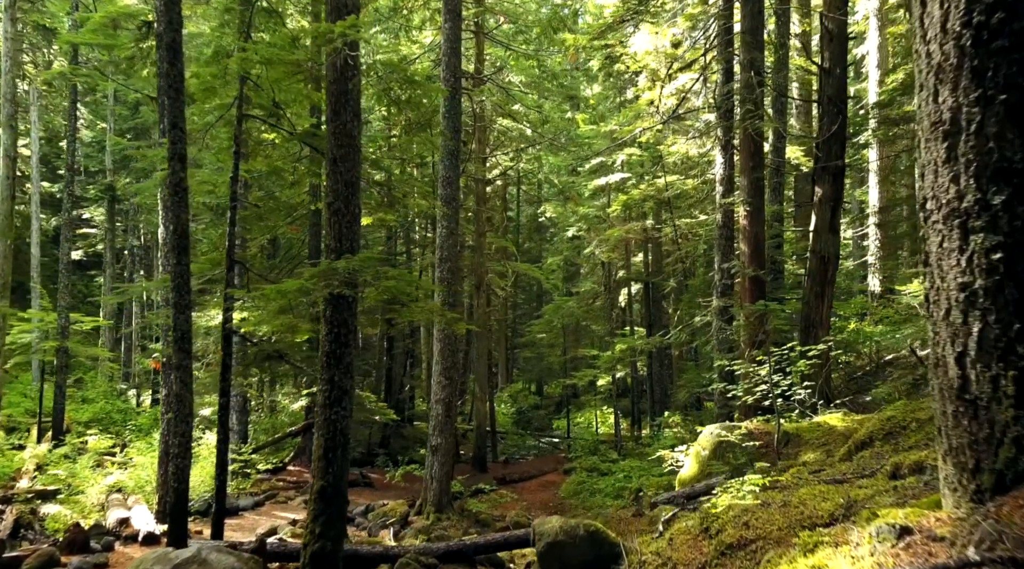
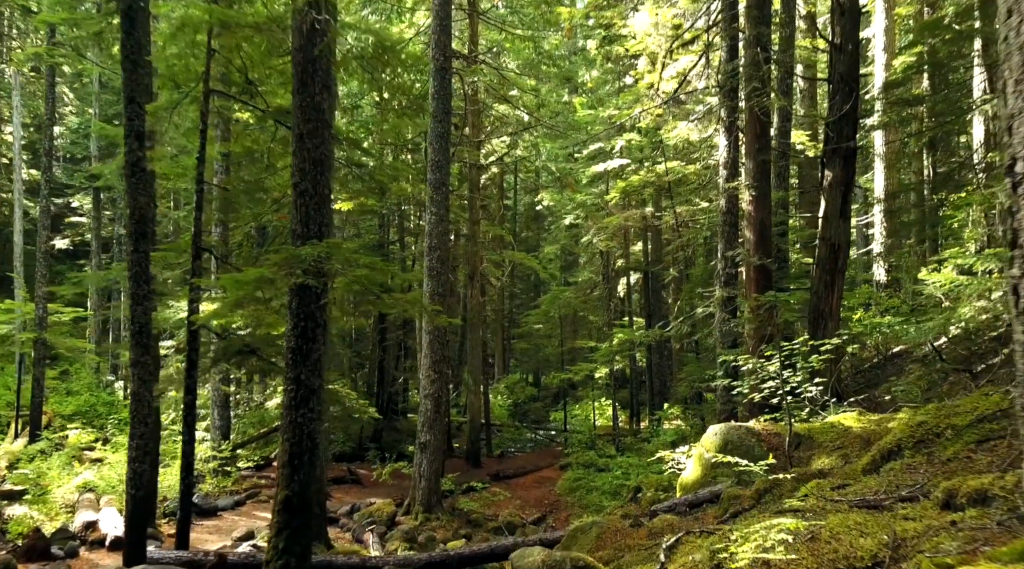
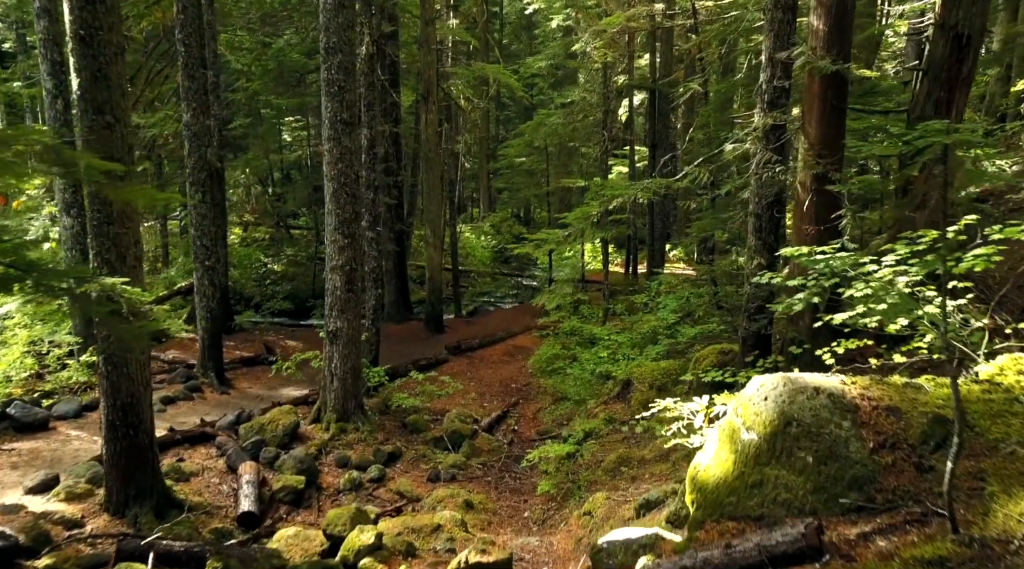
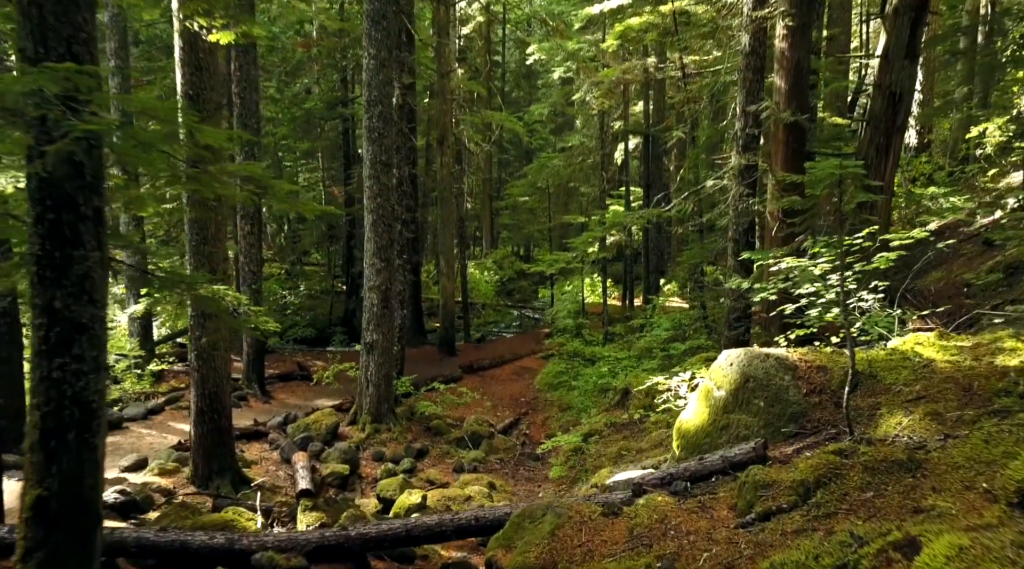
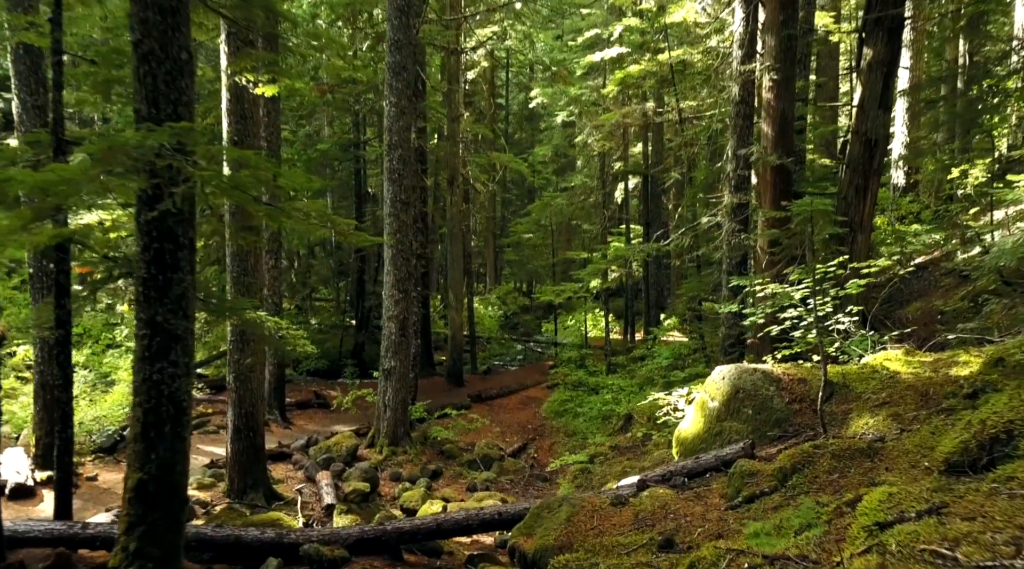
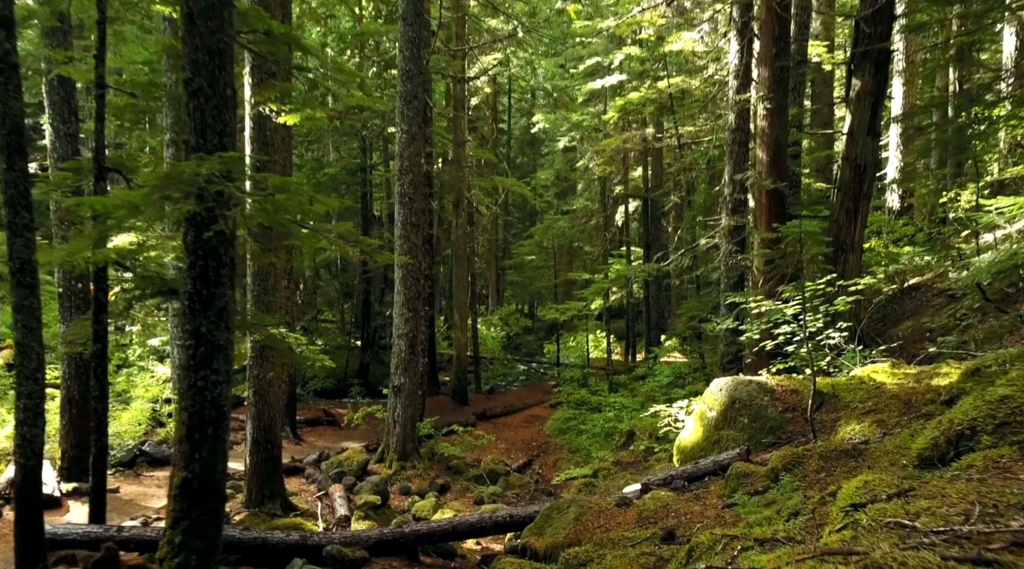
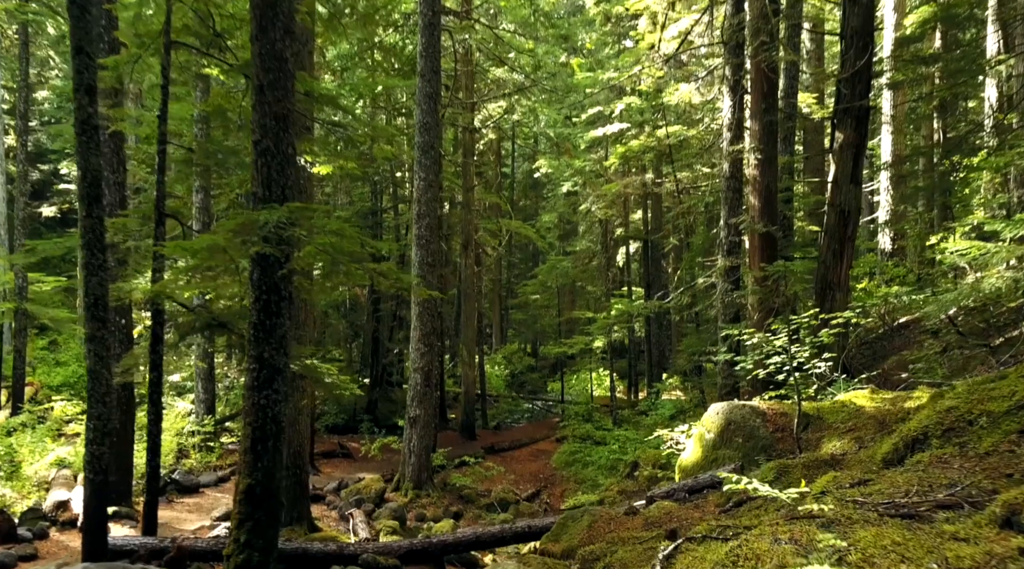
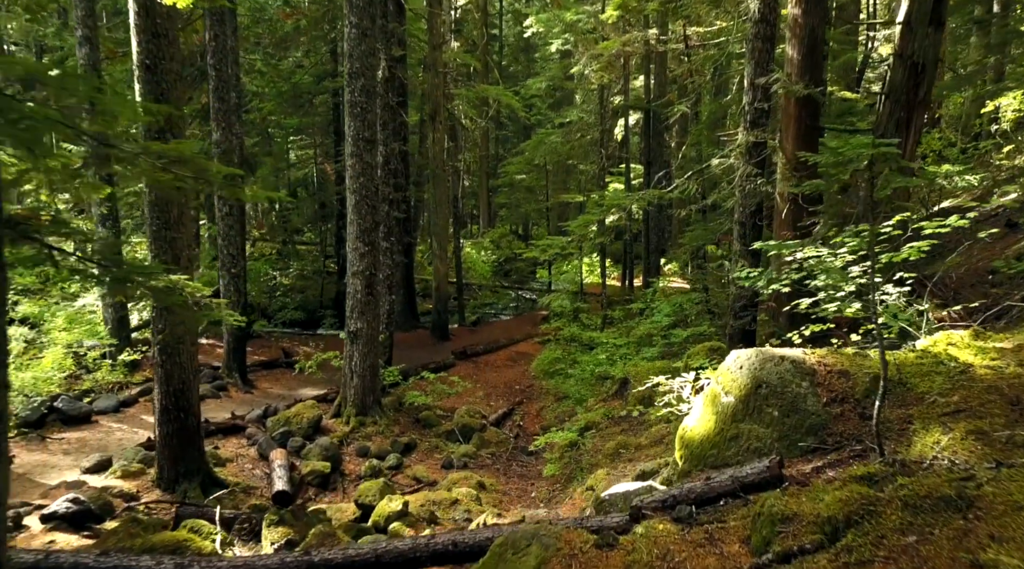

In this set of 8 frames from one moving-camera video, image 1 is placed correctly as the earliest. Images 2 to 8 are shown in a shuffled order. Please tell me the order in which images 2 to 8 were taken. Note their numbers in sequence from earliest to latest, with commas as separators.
2, 7, 6, 5, 4, 8, 3
